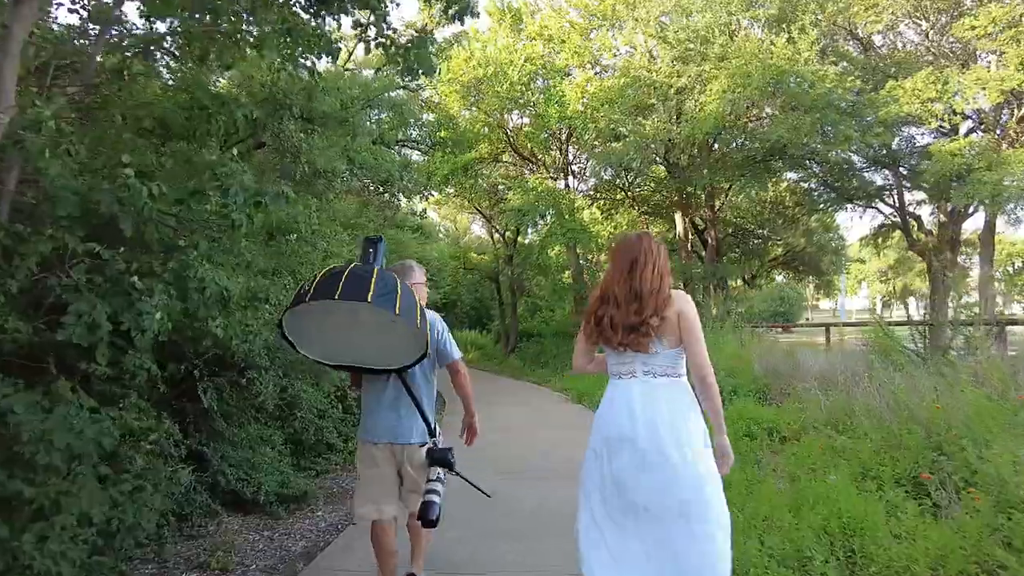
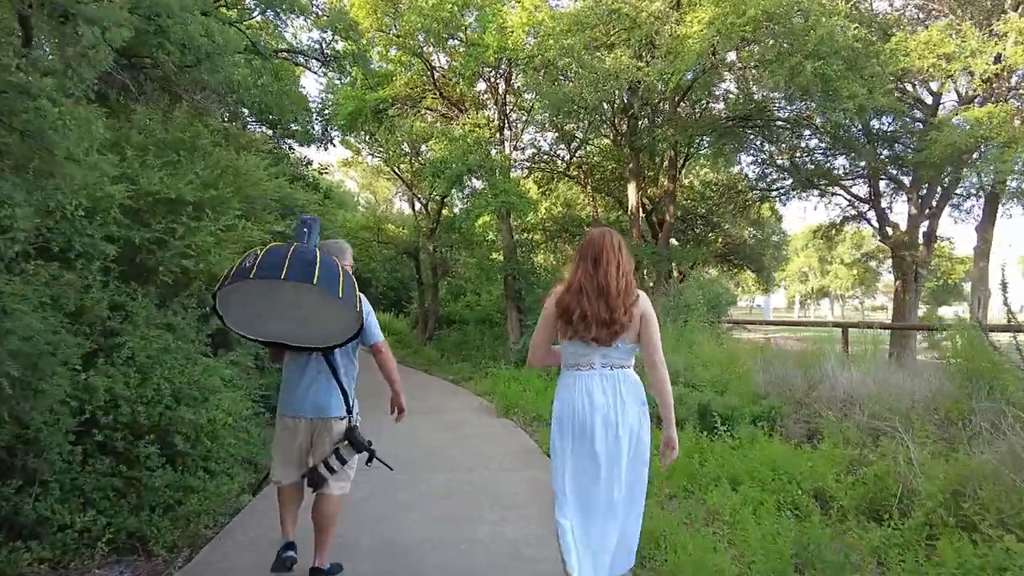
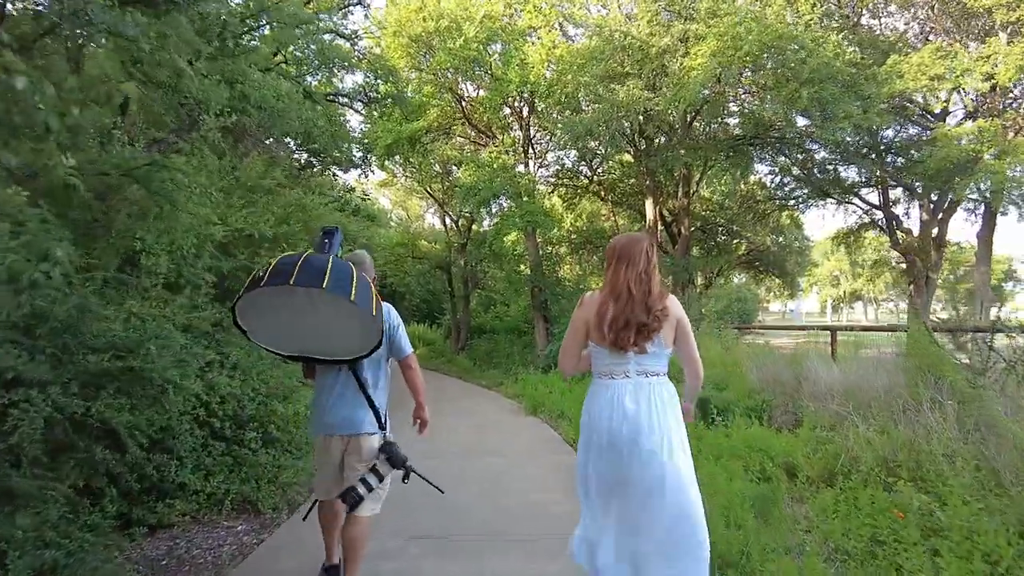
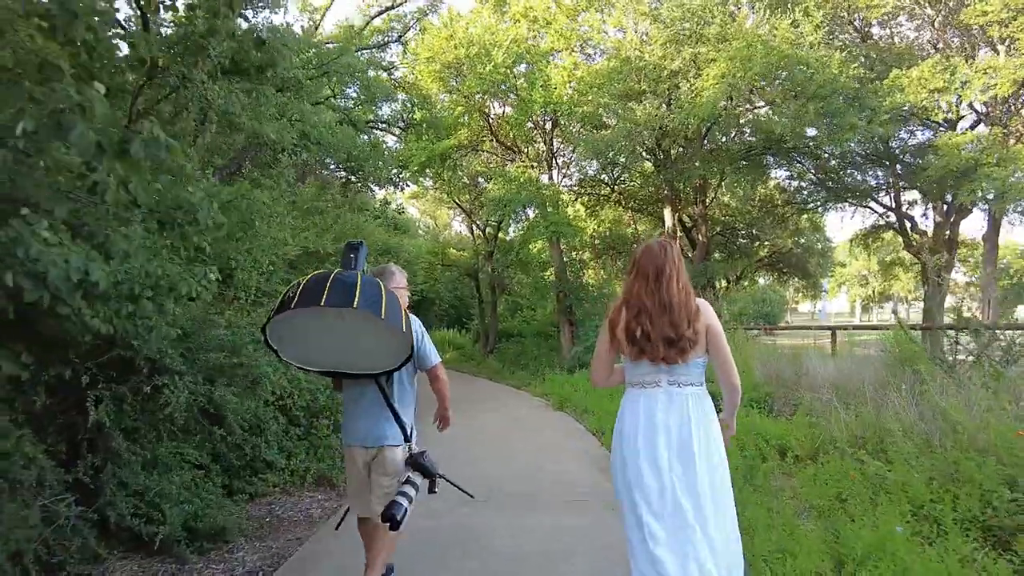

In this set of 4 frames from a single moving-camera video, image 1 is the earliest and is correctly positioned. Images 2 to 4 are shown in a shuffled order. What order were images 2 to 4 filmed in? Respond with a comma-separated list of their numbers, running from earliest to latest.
4, 3, 2
